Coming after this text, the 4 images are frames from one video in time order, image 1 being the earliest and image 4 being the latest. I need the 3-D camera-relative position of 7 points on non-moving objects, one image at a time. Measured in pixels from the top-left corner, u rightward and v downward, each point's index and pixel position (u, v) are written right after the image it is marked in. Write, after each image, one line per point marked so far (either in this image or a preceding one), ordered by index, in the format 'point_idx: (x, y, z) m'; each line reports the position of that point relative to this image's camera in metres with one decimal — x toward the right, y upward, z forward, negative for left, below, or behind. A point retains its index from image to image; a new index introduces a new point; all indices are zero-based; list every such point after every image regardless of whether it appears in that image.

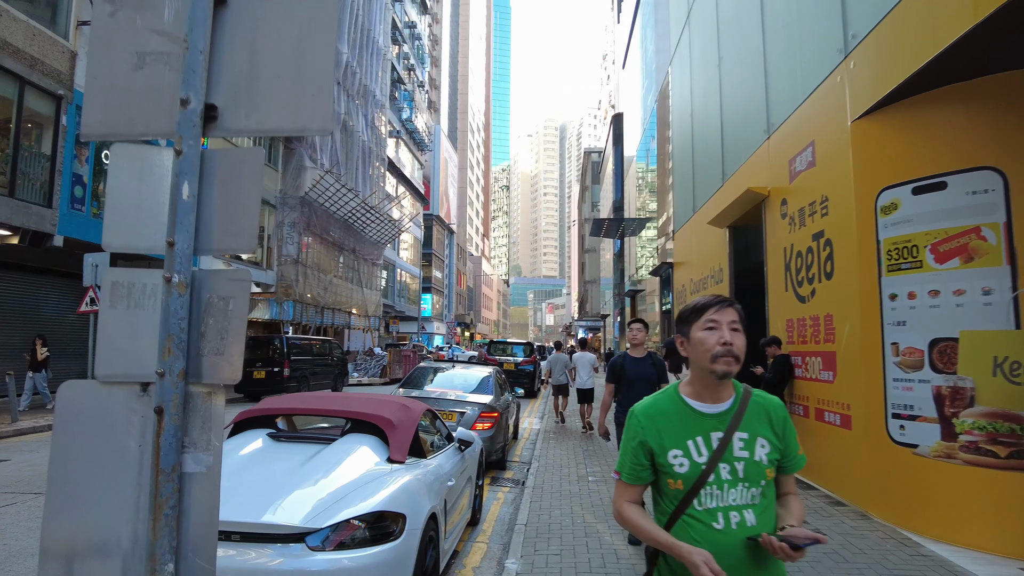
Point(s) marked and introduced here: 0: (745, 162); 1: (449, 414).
0: (+3.4, +1.8, +9.5) m
1: (-0.8, -1.5, +7.9) m
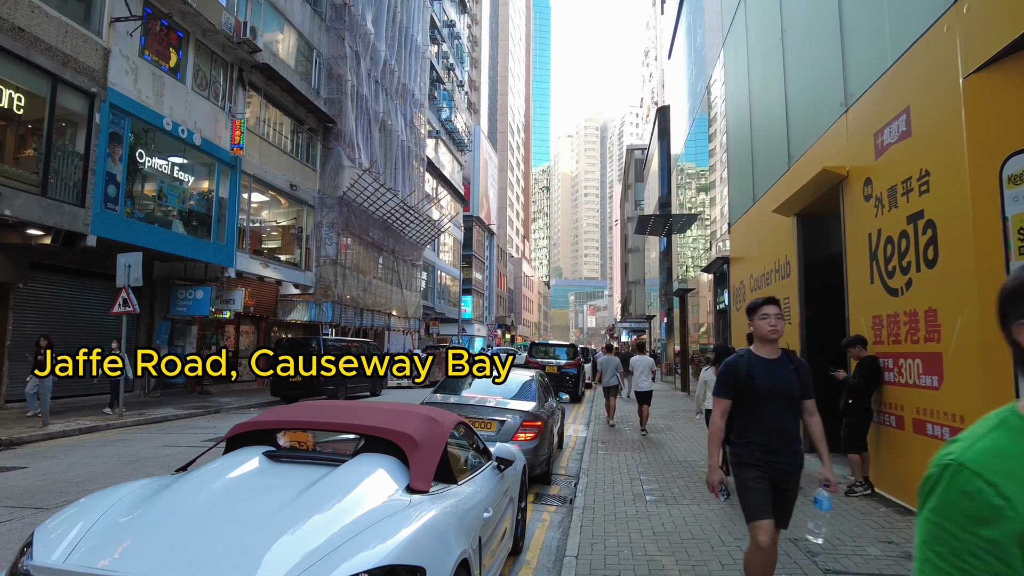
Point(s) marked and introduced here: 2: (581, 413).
0: (+3.9, +1.9, +8.5) m
1: (-0.3, -1.5, +7.2) m
2: (+1.7, -3.0, +16.1) m
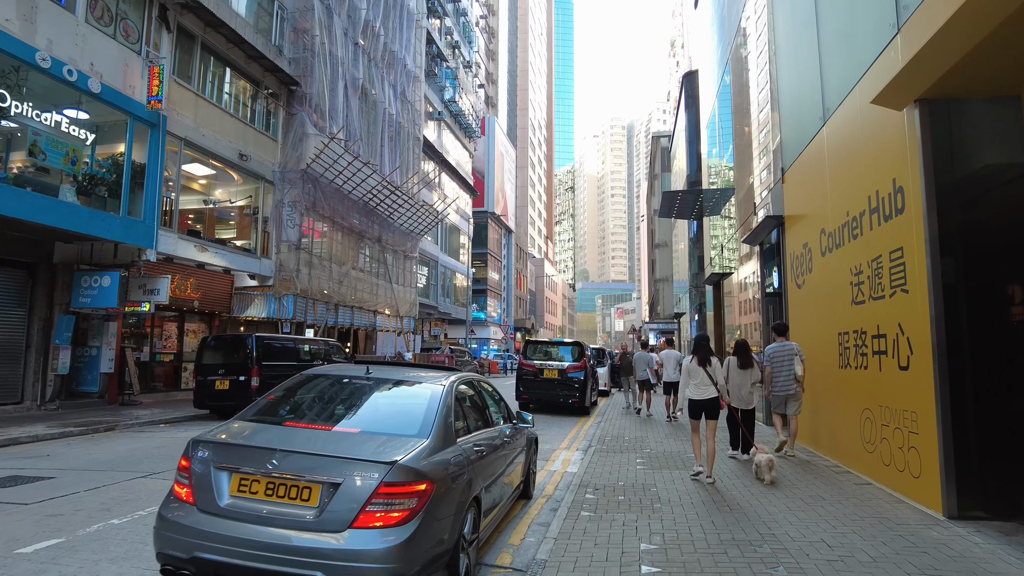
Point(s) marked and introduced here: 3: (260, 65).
0: (+3.2, +2.4, +4.5) m
1: (-1.0, -1.0, +3.4) m
2: (+1.3, -2.6, +12.2) m
3: (-7.2, +6.4, +19.0) m
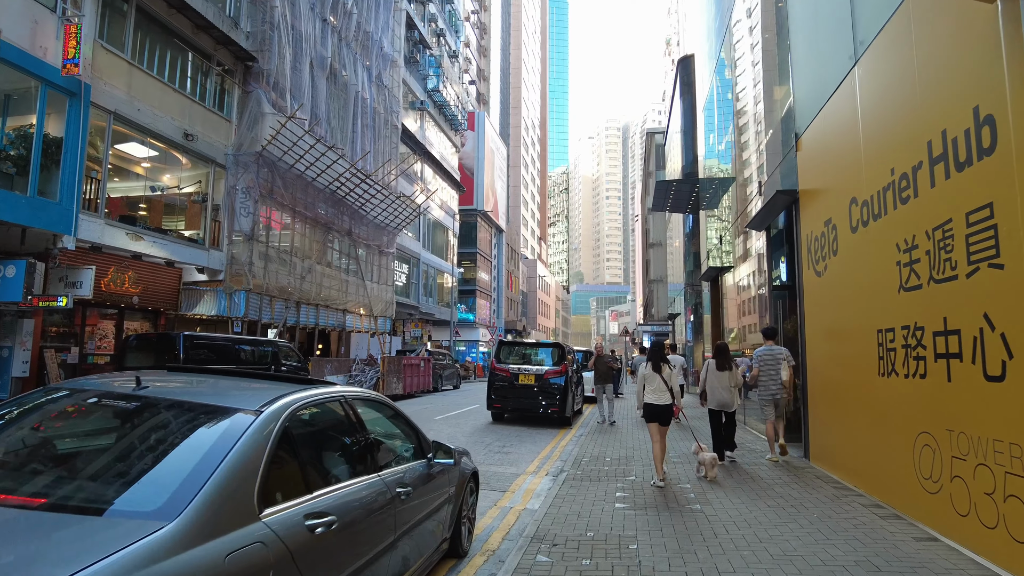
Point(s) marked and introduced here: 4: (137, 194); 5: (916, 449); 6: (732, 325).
0: (+2.7, +2.6, +2.8) m
1: (-1.5, -0.8, +1.5) m
2: (+0.8, -2.5, +10.4) m
3: (-7.8, +6.5, +17.1) m
4: (-8.7, +2.2, +15.2) m
5: (+3.1, -1.2, +5.0) m
6: (+5.7, -0.9, +16.8) m
